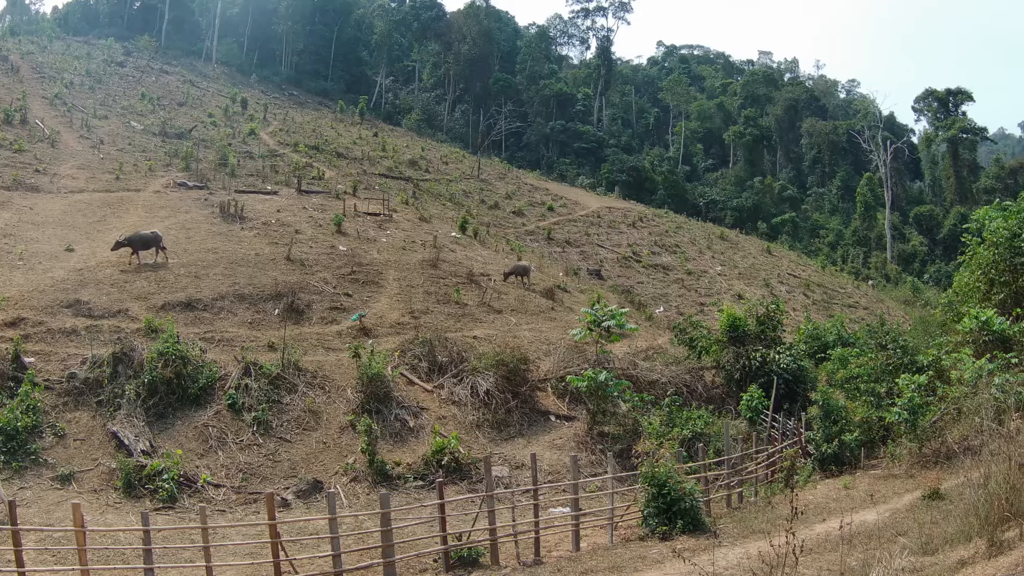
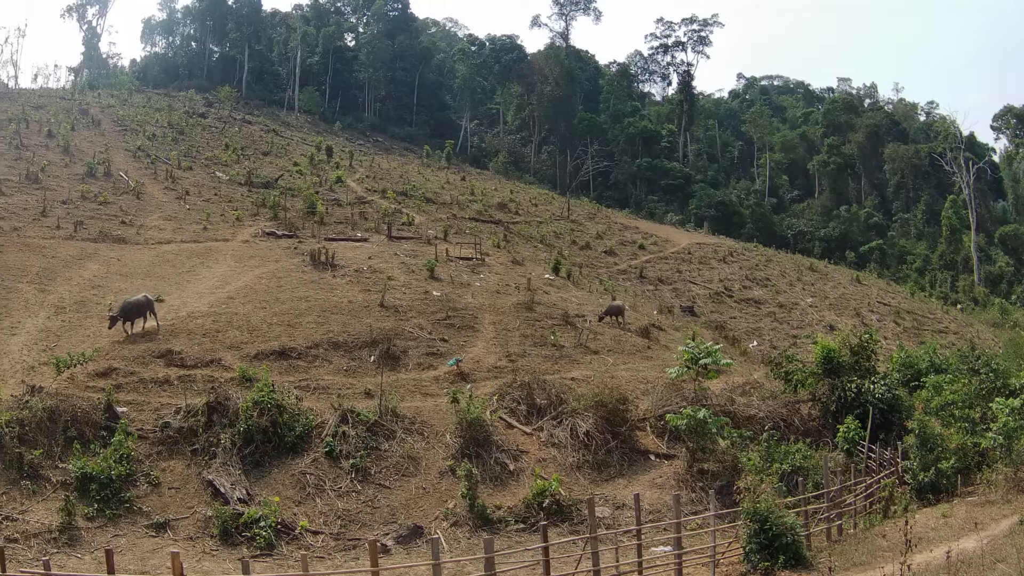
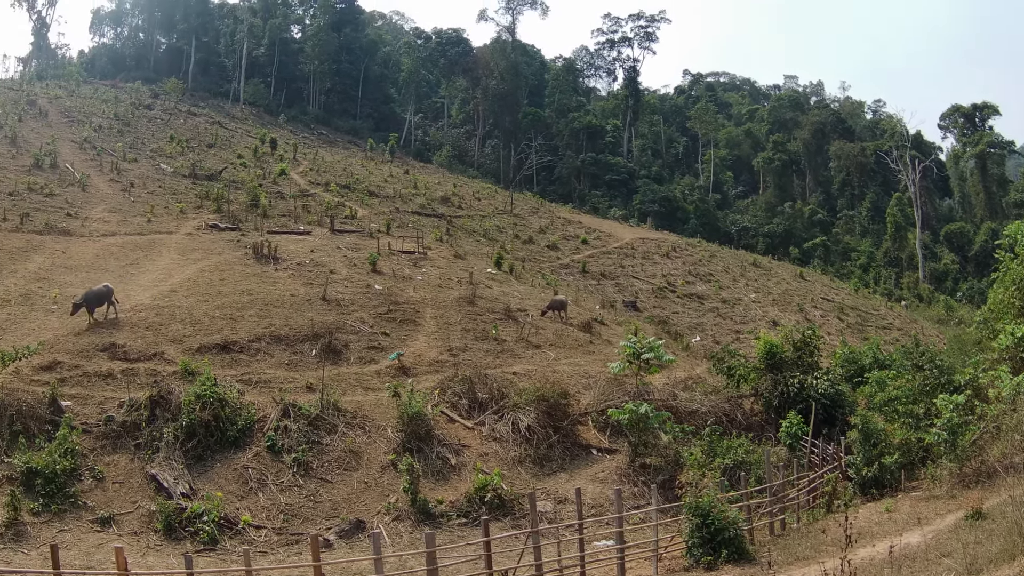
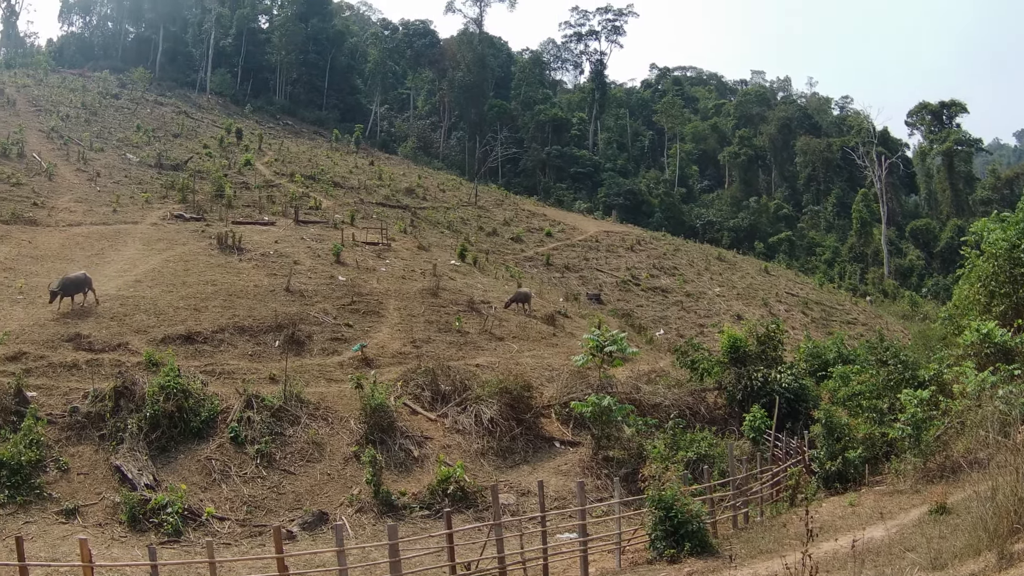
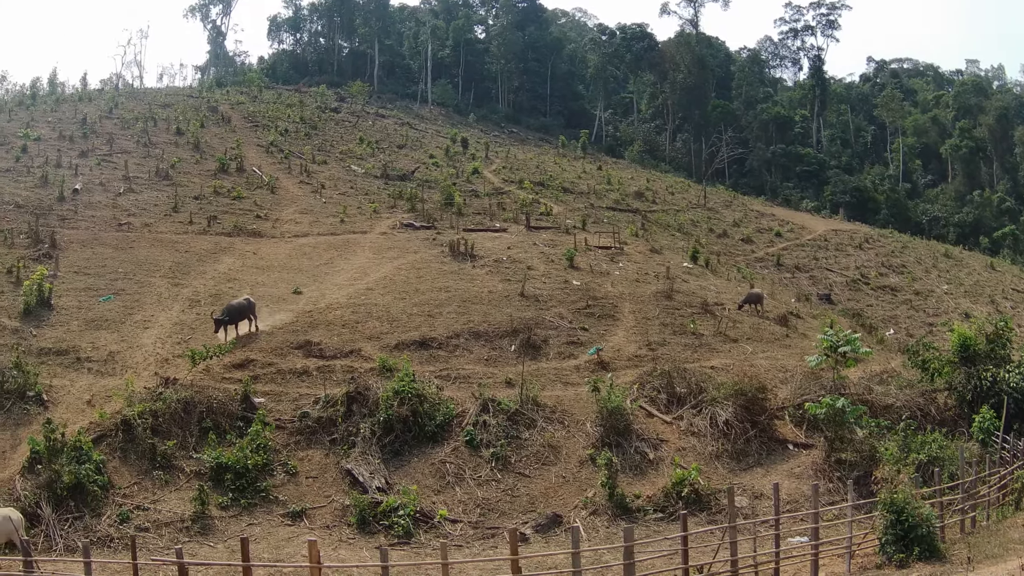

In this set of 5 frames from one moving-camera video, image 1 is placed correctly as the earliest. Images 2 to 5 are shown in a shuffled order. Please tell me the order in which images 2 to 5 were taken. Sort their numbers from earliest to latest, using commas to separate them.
4, 3, 2, 5
